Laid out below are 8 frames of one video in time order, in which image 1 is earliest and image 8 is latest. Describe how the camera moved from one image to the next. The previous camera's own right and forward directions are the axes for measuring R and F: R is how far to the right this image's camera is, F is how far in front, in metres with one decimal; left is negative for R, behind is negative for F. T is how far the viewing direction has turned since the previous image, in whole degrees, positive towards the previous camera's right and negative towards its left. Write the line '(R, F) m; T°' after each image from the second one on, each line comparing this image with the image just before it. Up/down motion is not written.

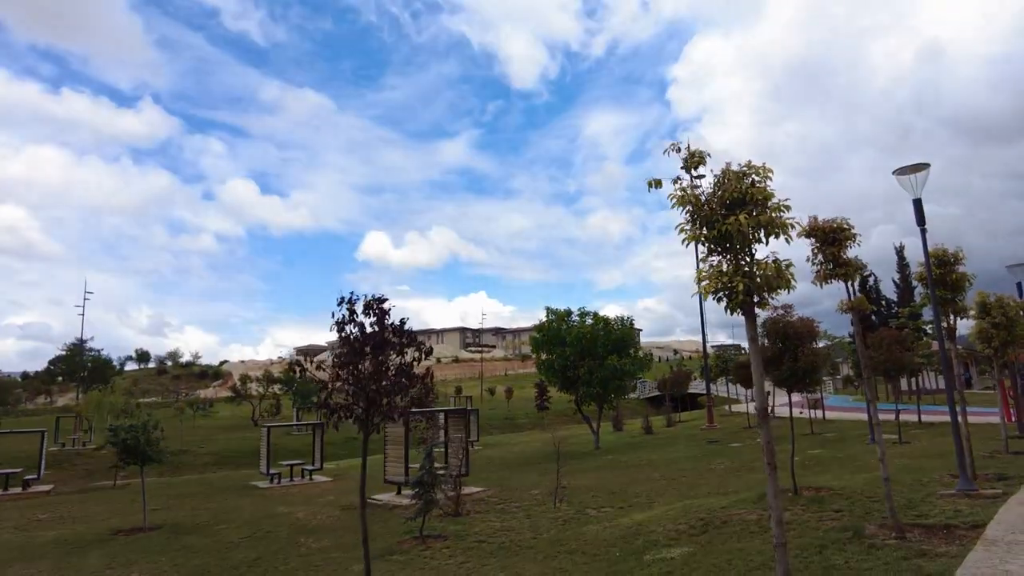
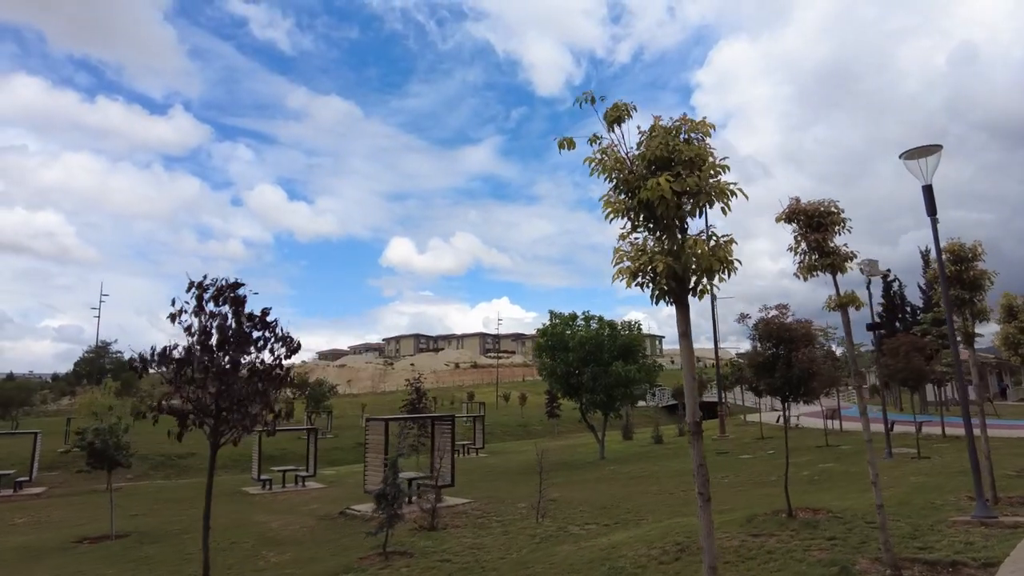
(+1.0, +1.0) m; -2°
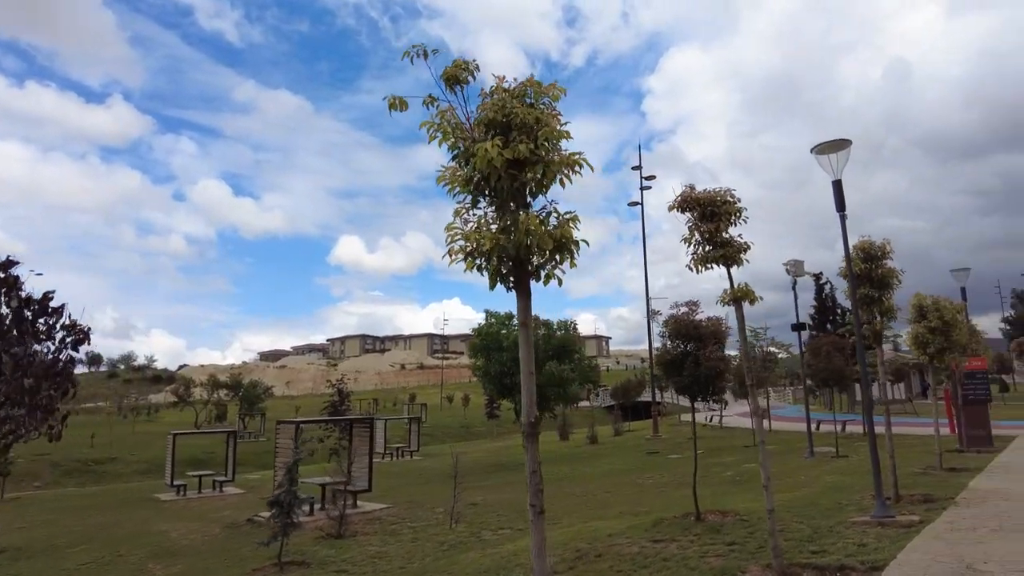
(+0.8, +0.5) m; +4°
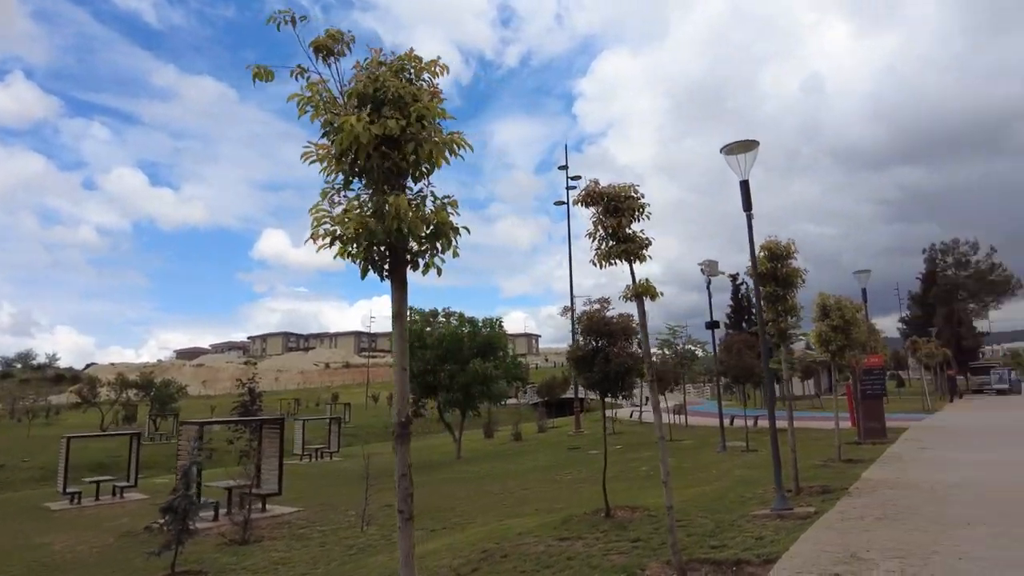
(+0.3, +0.2) m; +6°
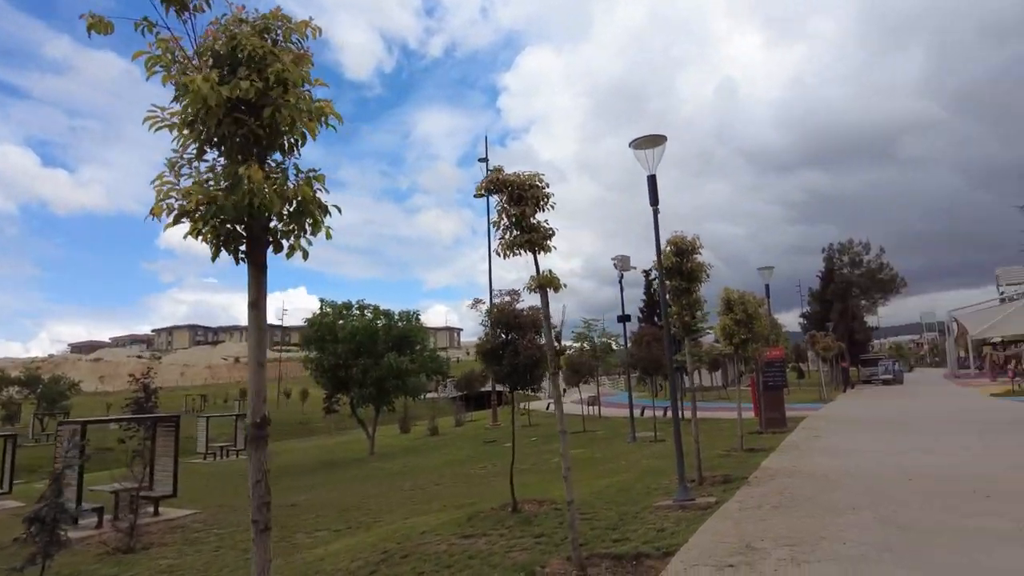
(+0.2, +0.2) m; +7°
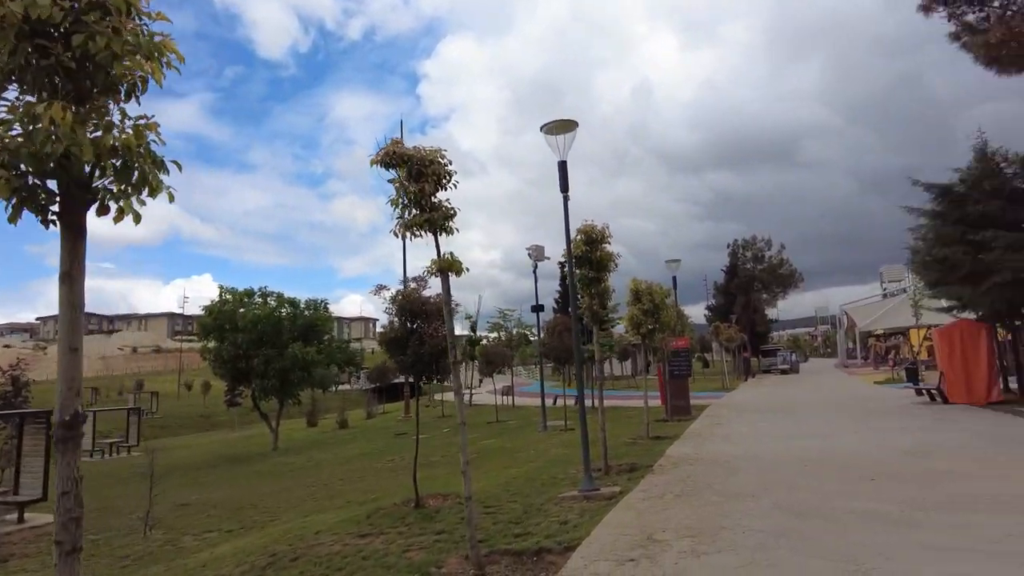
(+0.2, +0.3) m; +7°
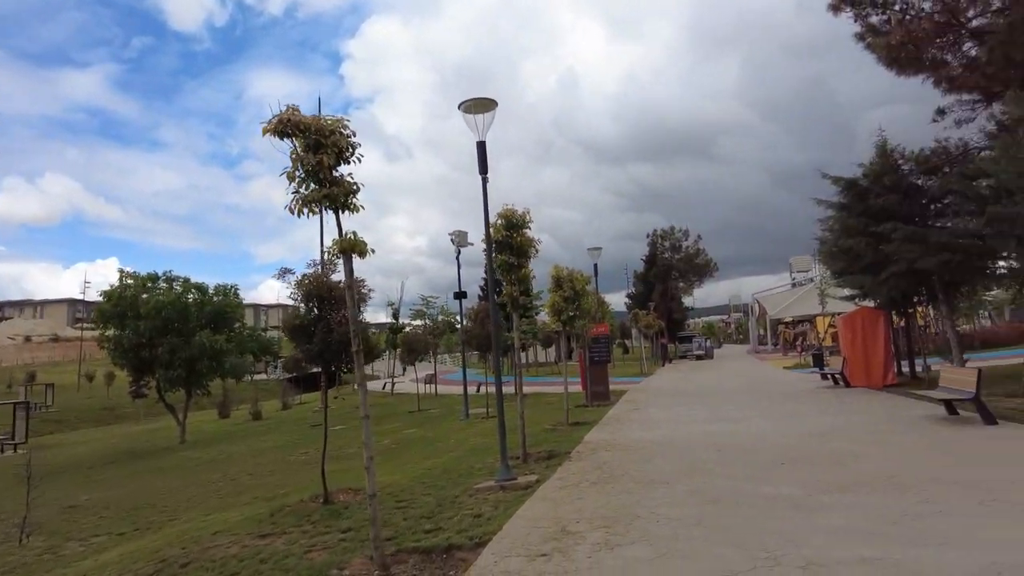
(+0.1, +0.3) m; +6°
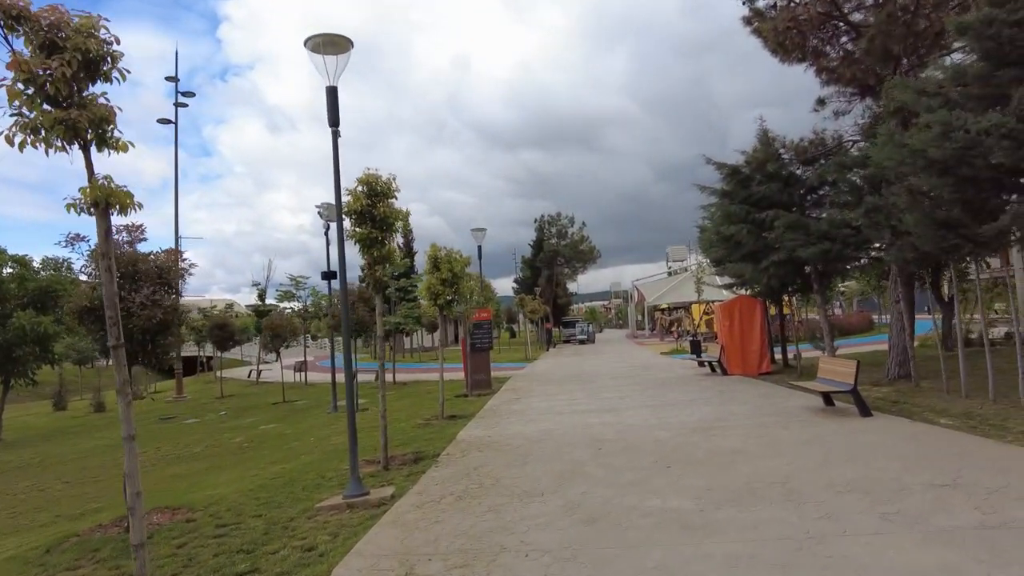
(+0.4, +1.2) m; +10°
